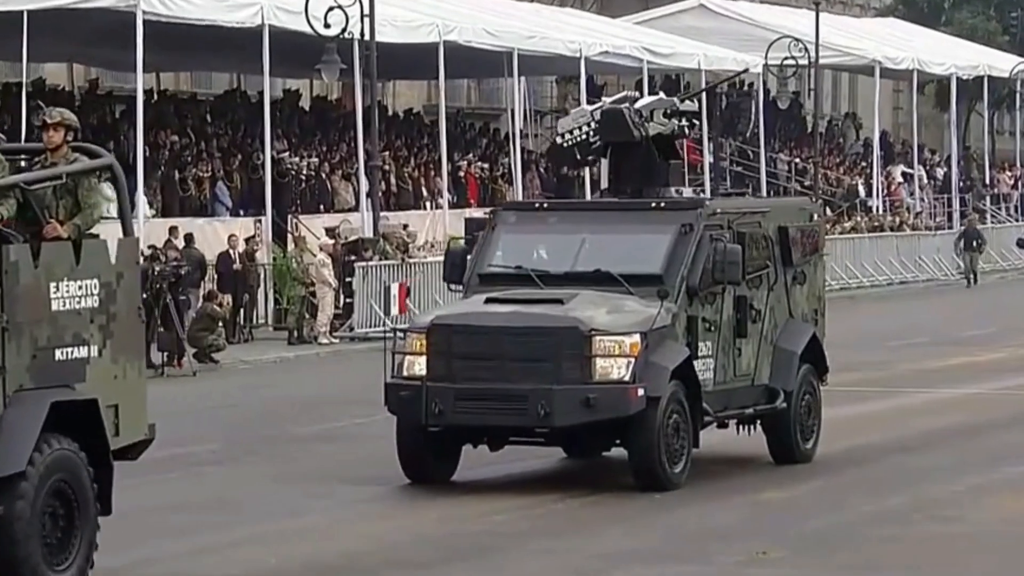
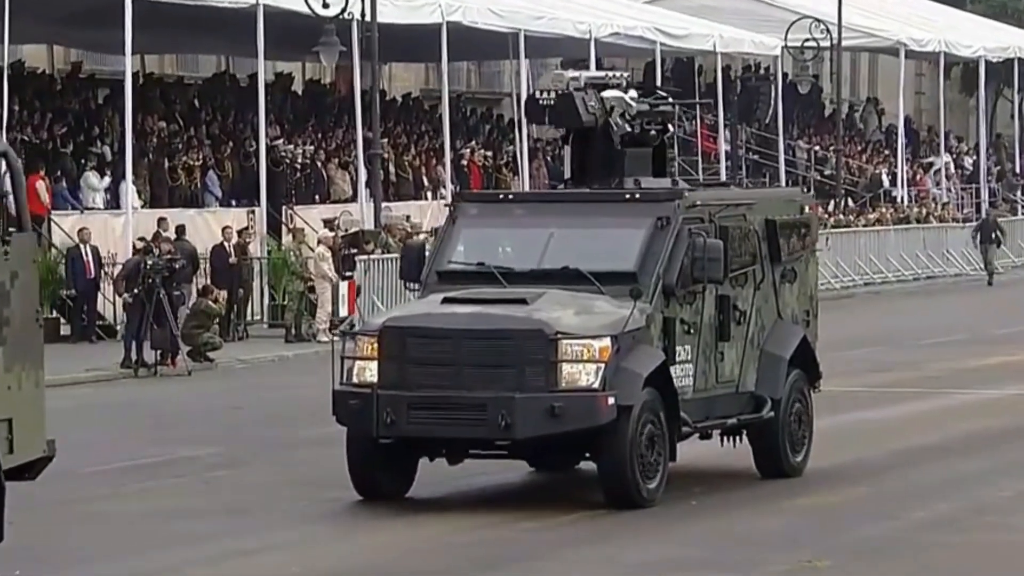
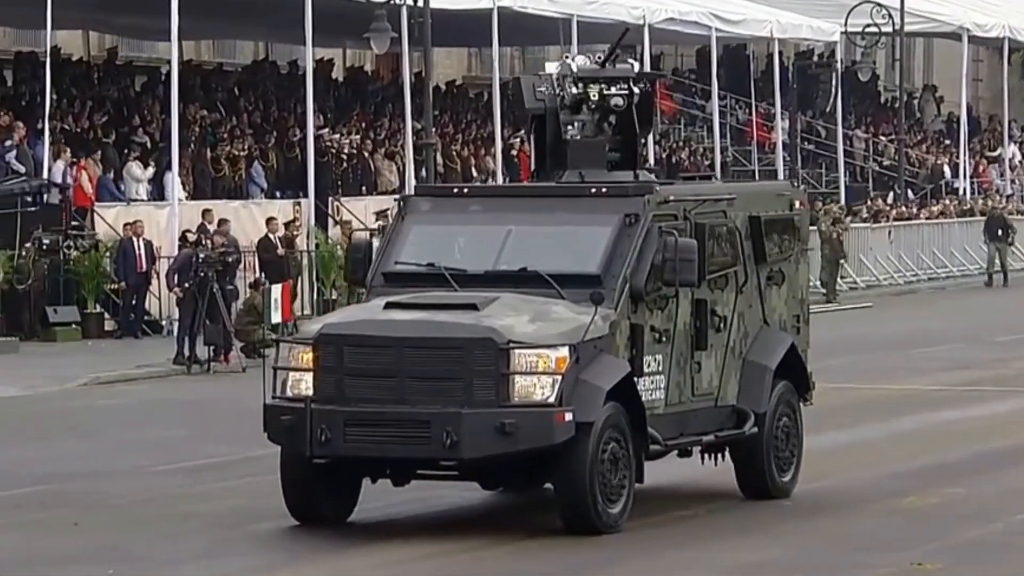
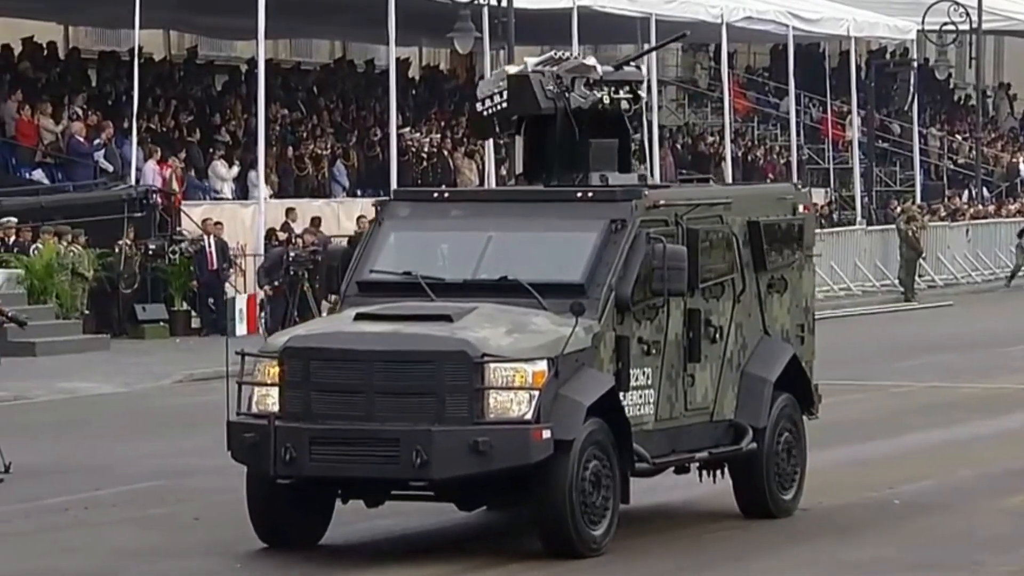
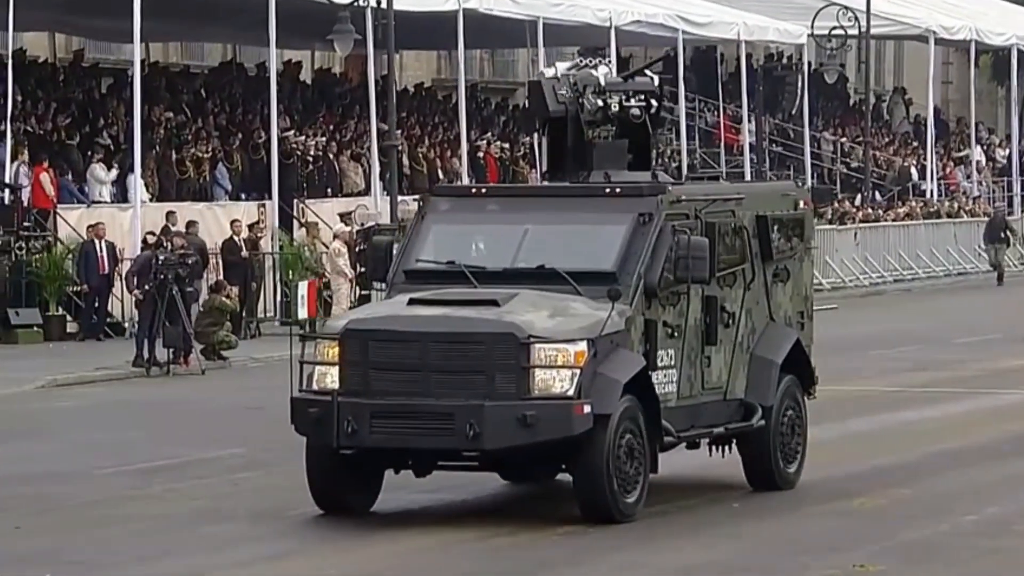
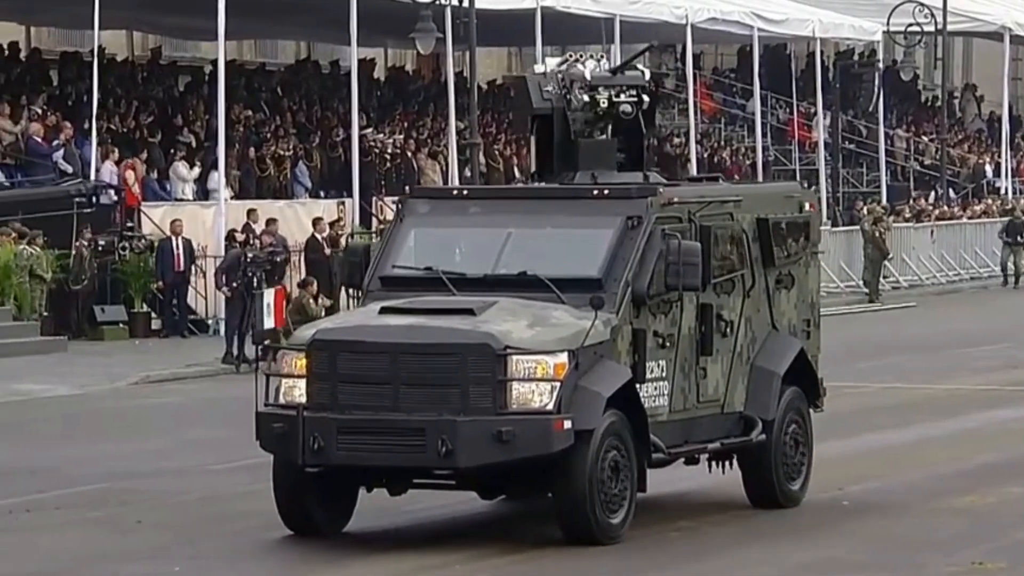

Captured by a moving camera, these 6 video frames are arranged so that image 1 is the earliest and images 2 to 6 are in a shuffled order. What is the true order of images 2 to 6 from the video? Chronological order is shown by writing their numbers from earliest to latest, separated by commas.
2, 5, 3, 6, 4
